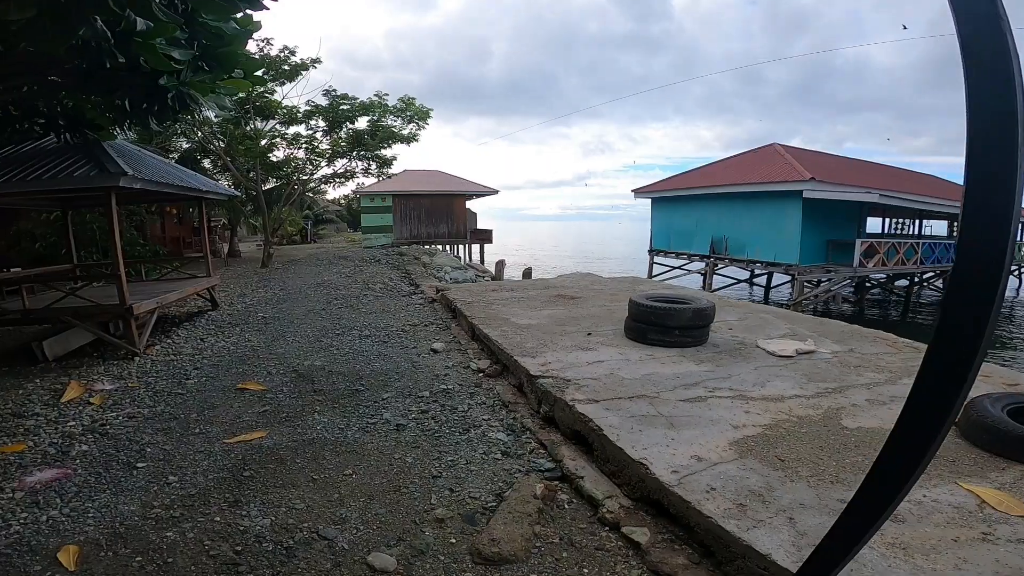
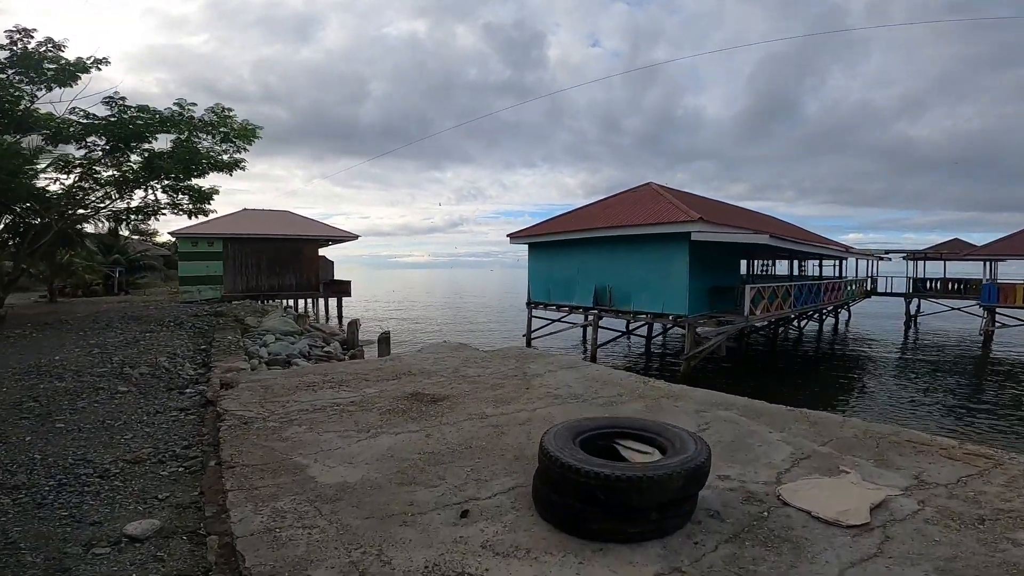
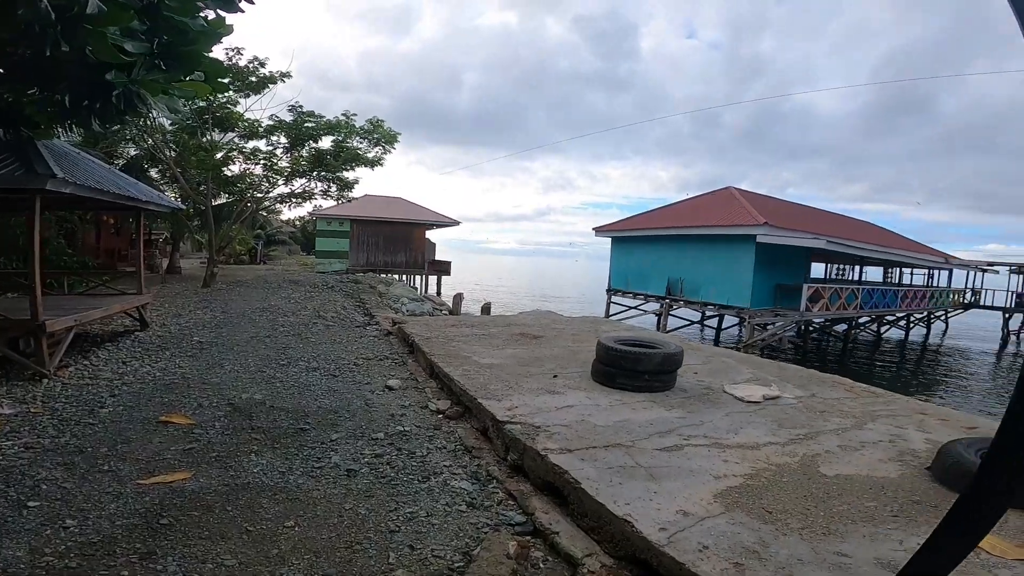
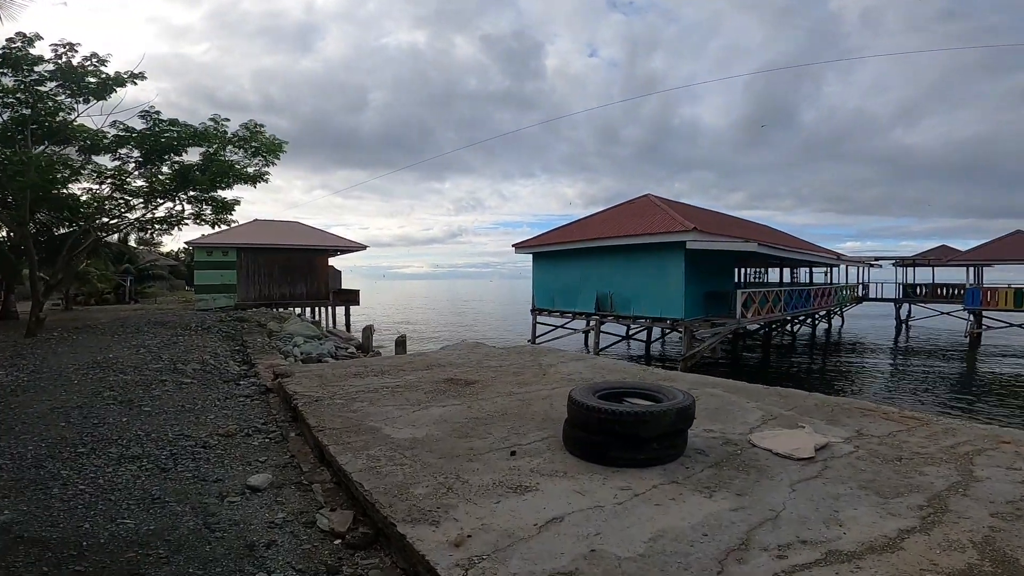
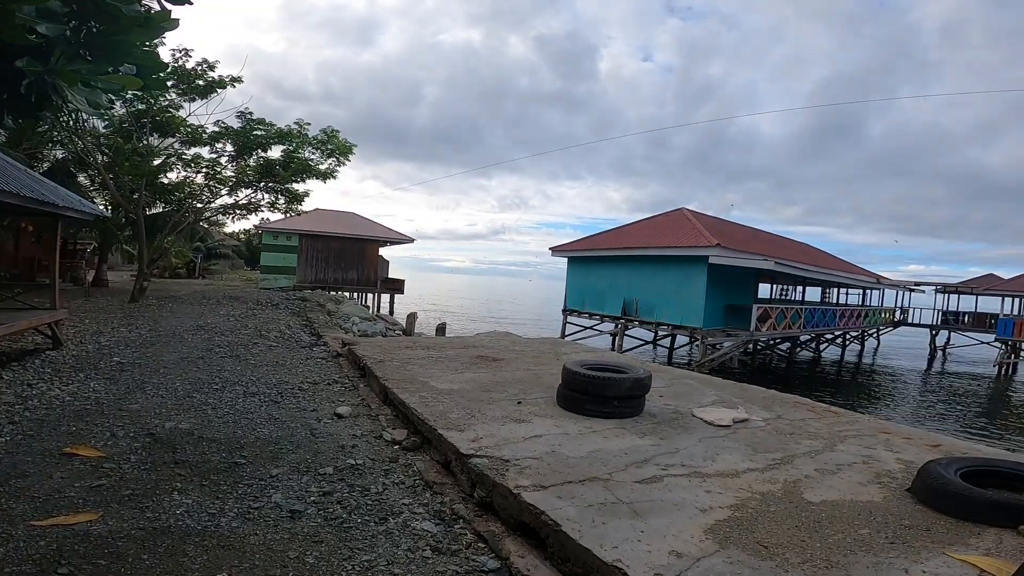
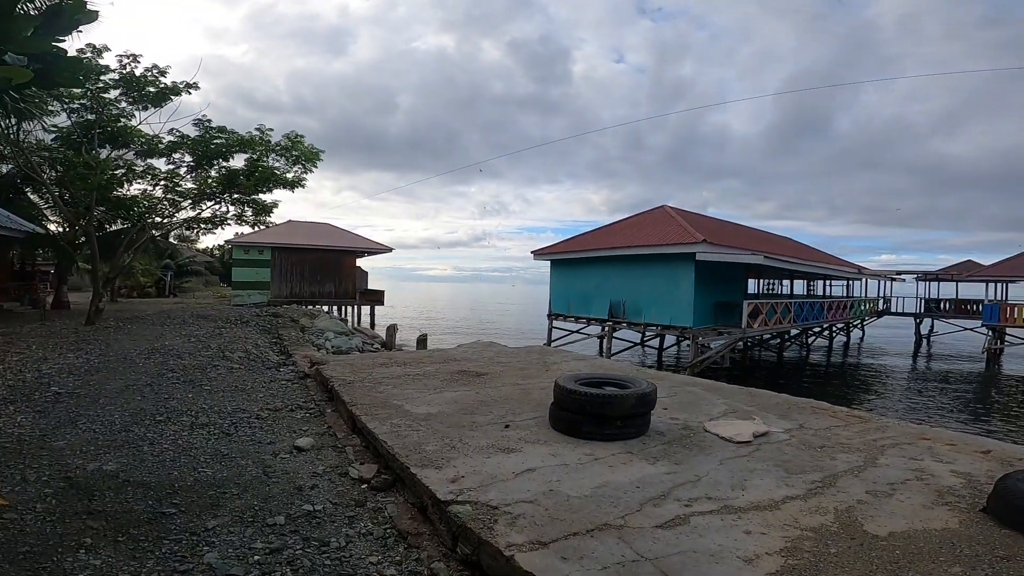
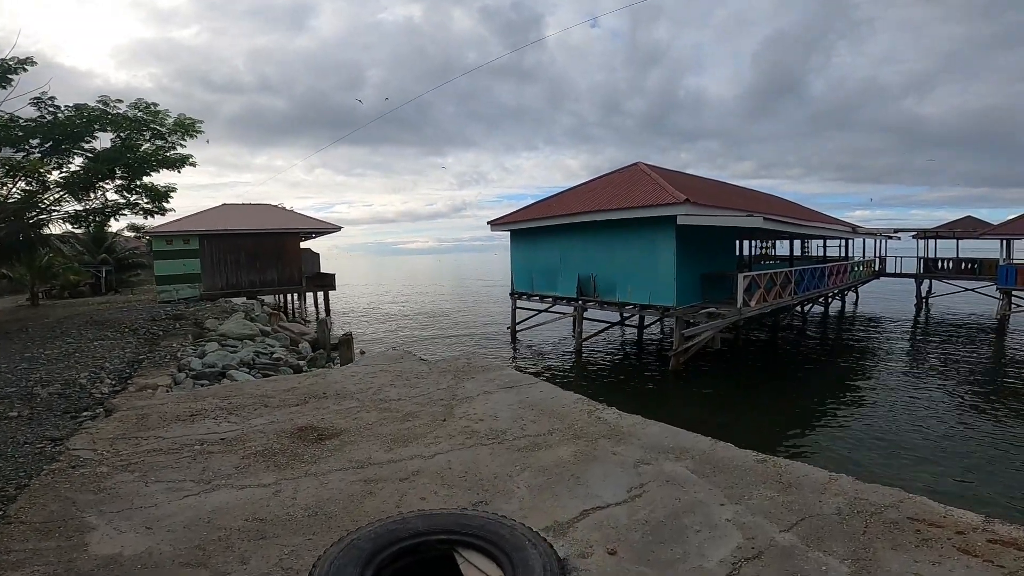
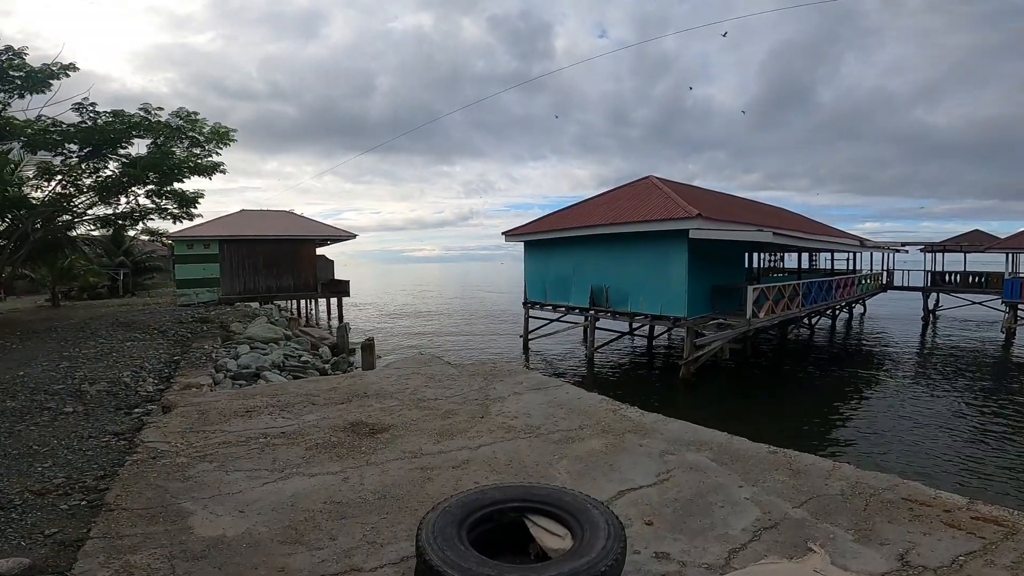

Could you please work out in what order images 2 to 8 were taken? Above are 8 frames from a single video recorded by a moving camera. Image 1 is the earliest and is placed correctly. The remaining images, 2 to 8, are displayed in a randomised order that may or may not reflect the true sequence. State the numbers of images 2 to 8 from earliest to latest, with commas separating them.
3, 5, 6, 4, 2, 8, 7
